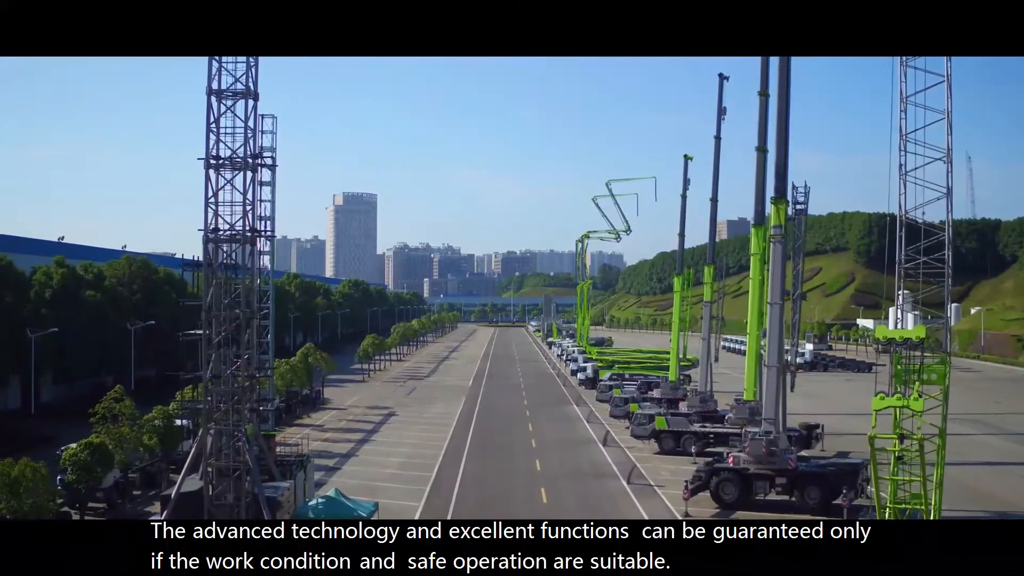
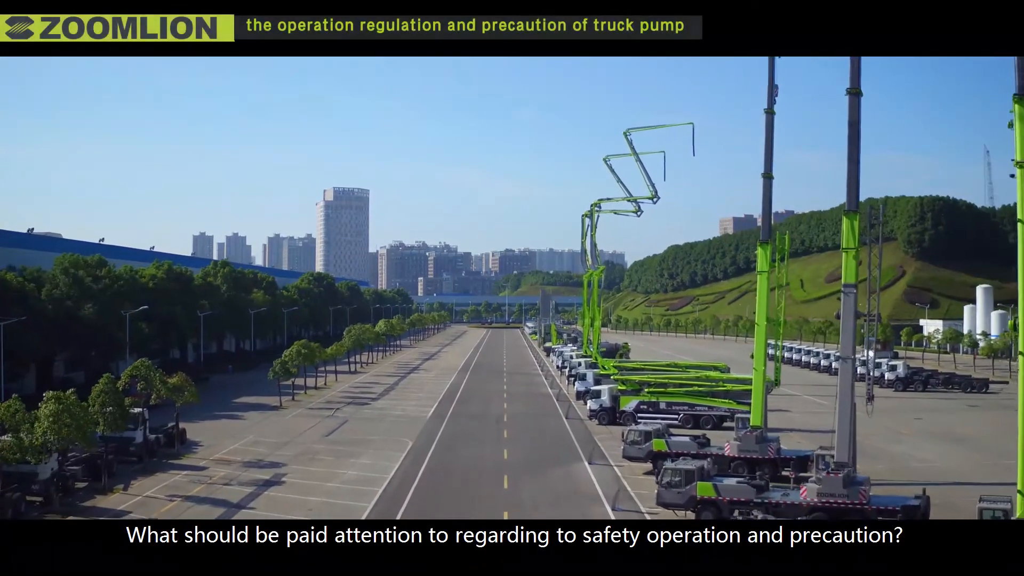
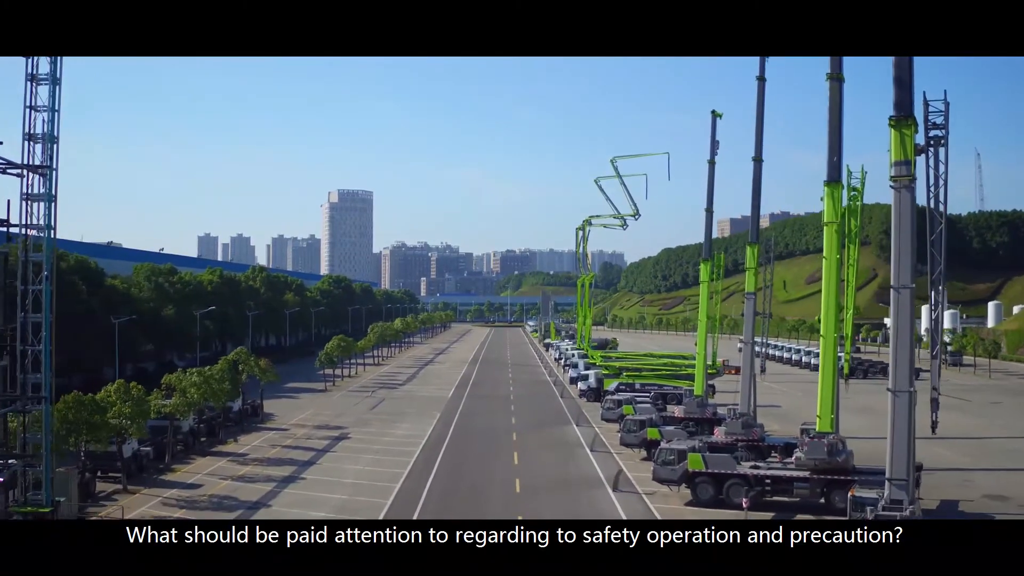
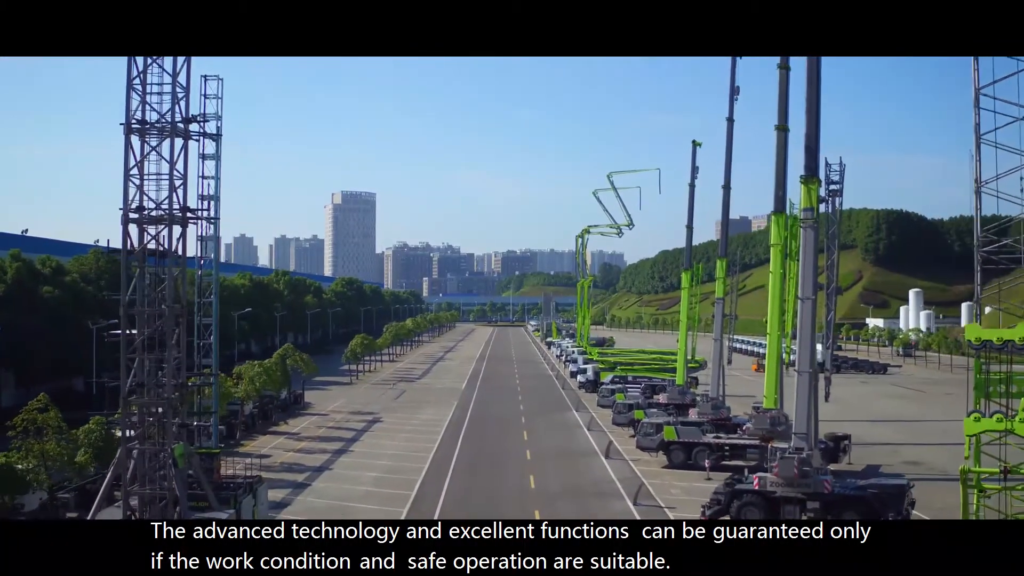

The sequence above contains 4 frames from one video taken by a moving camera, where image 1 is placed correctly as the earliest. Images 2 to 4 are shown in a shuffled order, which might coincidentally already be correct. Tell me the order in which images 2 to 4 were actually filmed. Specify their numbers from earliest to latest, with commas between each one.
4, 3, 2
